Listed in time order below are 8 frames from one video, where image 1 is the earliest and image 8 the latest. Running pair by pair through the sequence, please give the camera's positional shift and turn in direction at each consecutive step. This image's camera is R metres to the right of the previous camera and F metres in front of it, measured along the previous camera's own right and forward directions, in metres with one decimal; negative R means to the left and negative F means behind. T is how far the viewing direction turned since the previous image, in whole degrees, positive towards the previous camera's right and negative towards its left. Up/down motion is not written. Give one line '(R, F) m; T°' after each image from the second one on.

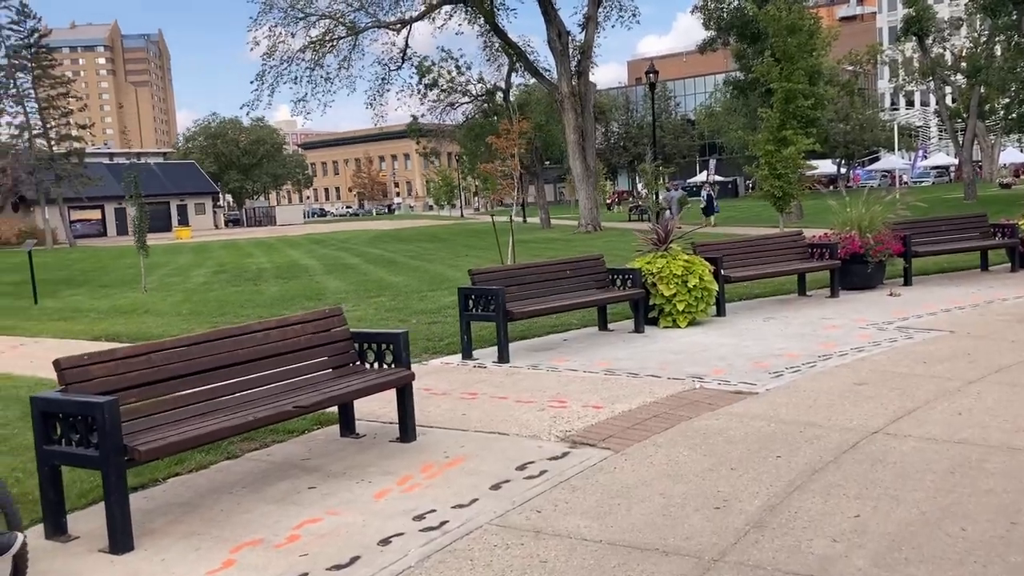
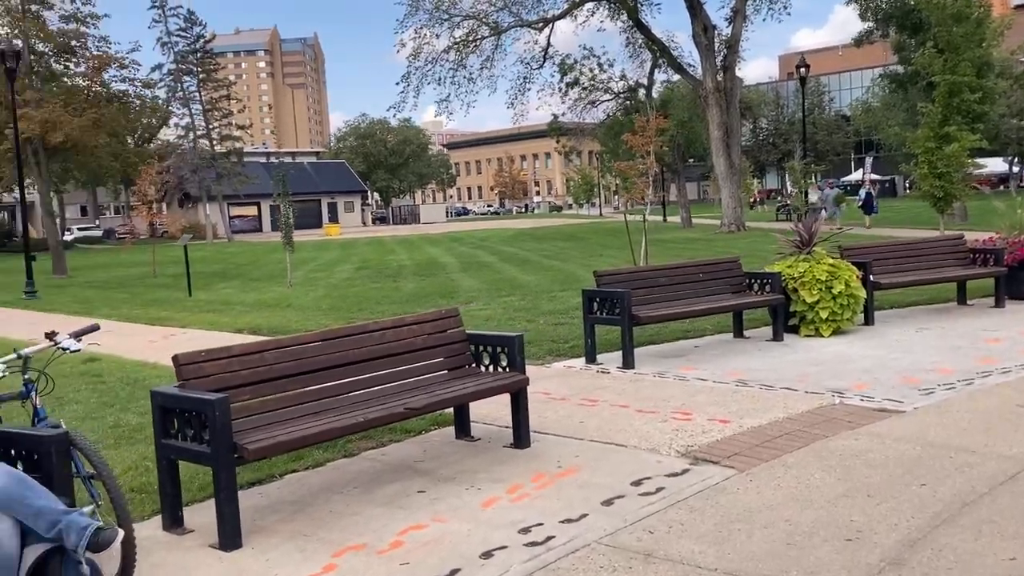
(+0.1, +0.2) m; -9°
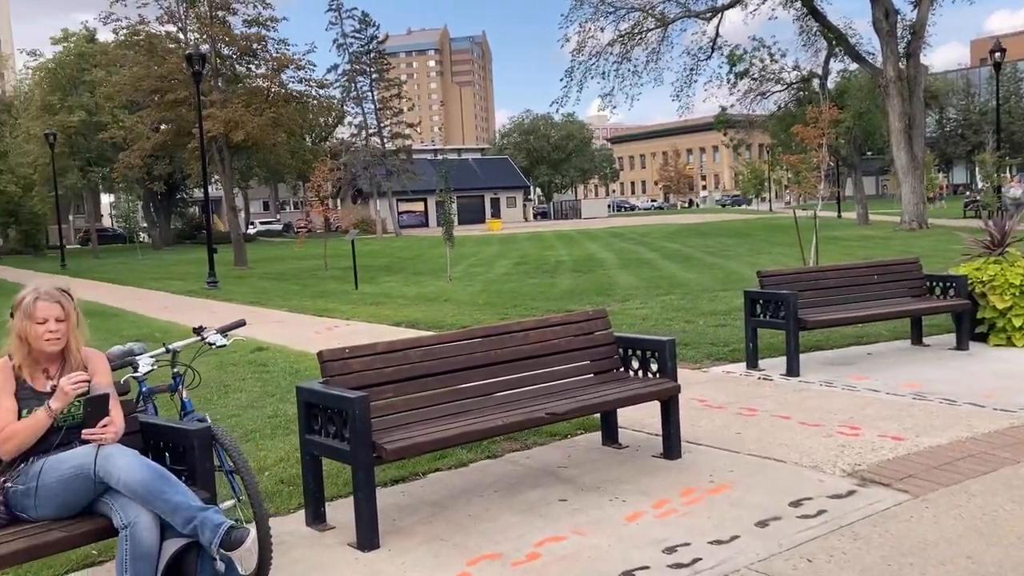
(+0.1, +0.2) m; -10°
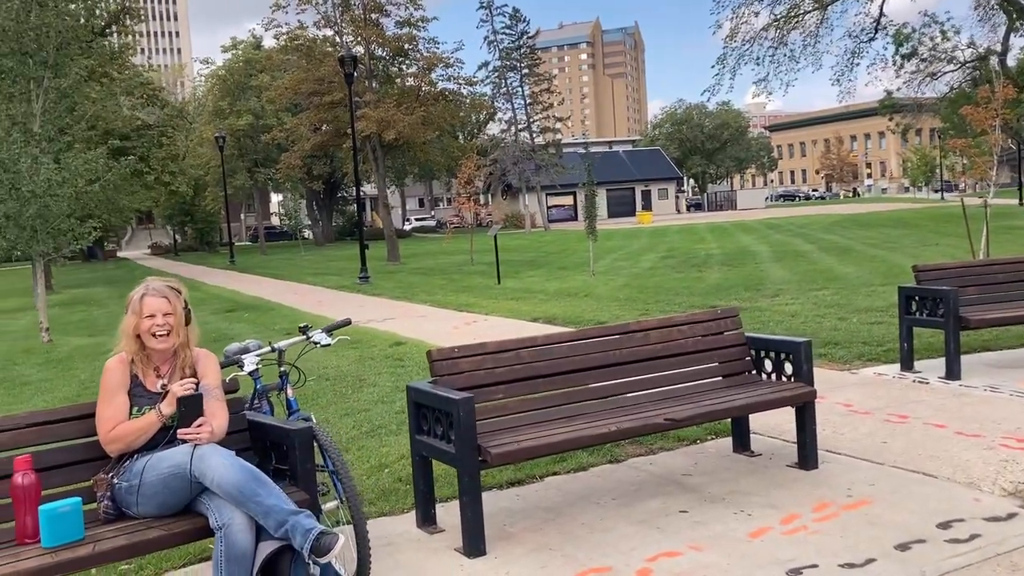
(+0.2, +0.2) m; -9°
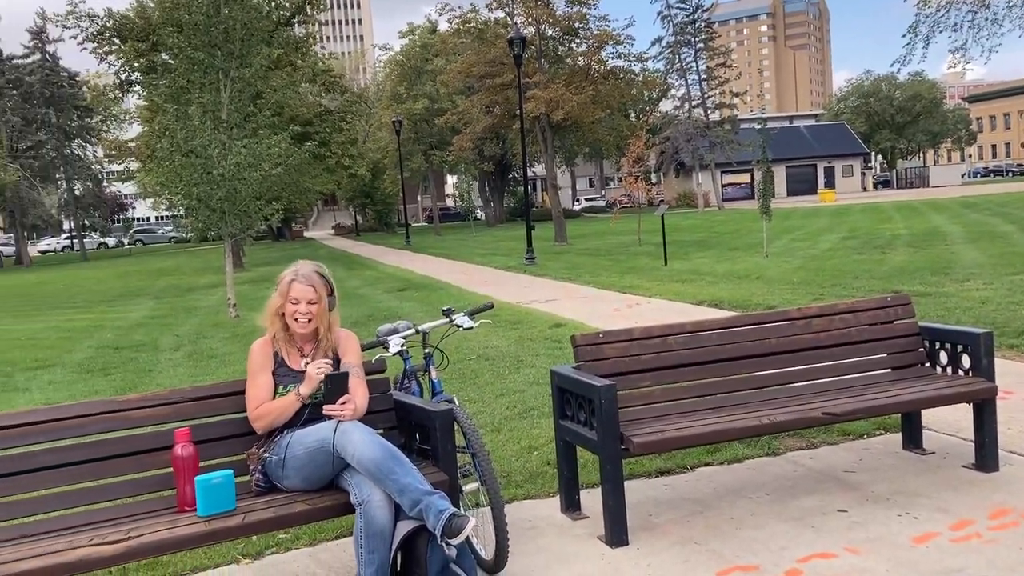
(+0.1, +0.1) m; -10°
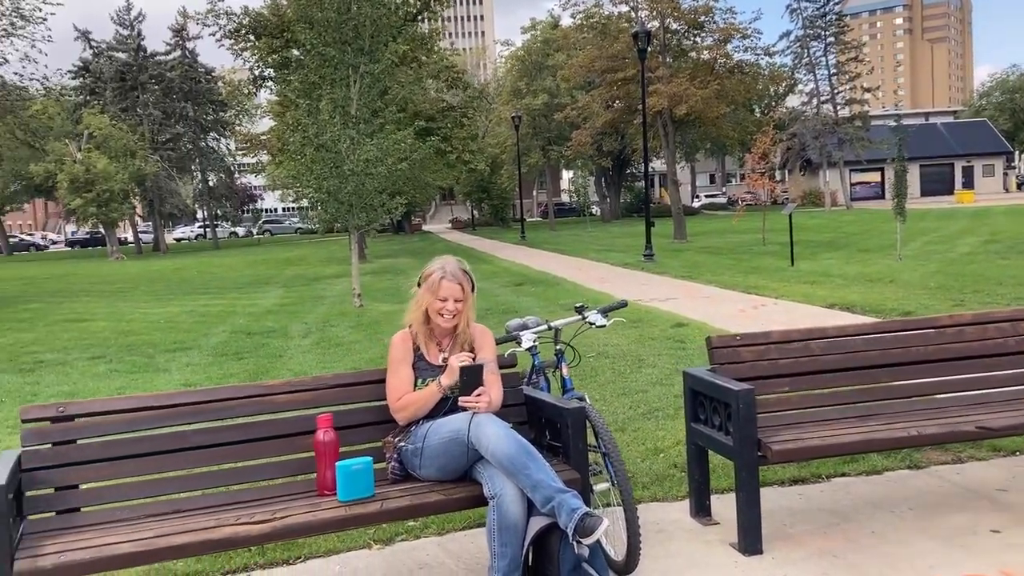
(-0.1, 0.0) m; -7°
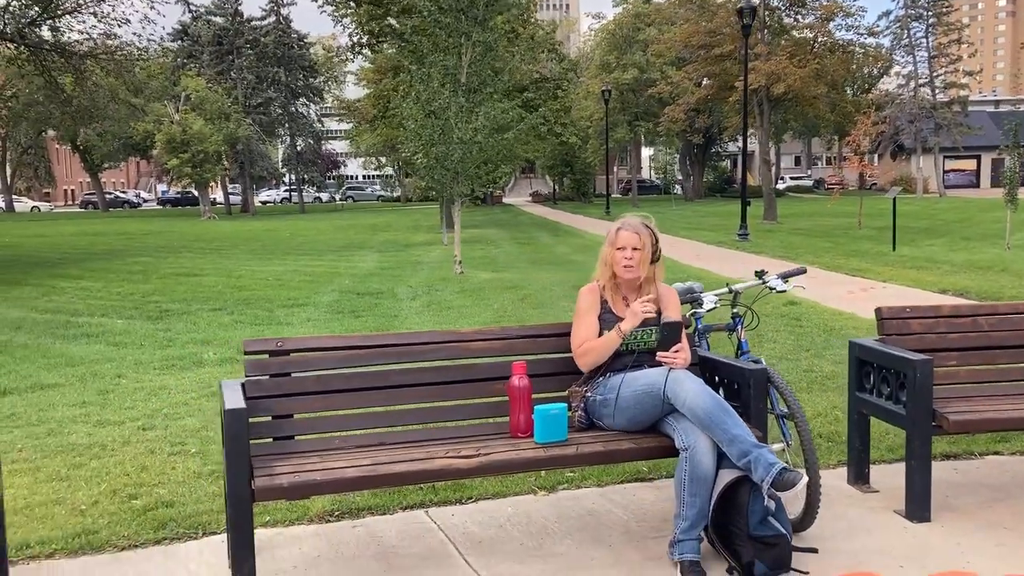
(-0.5, -0.2) m; -4°
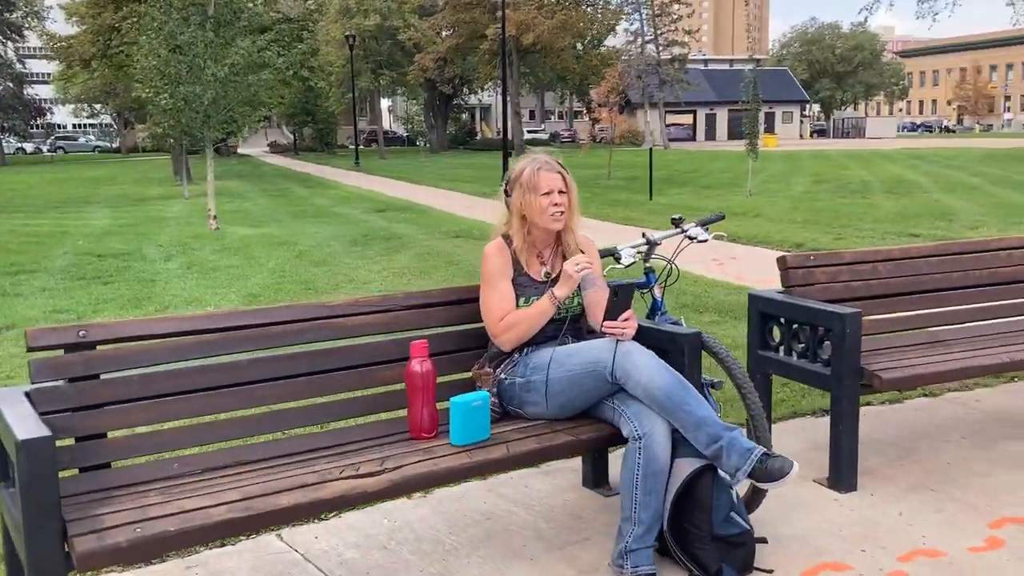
(-0.5, +0.9) m; +16°
